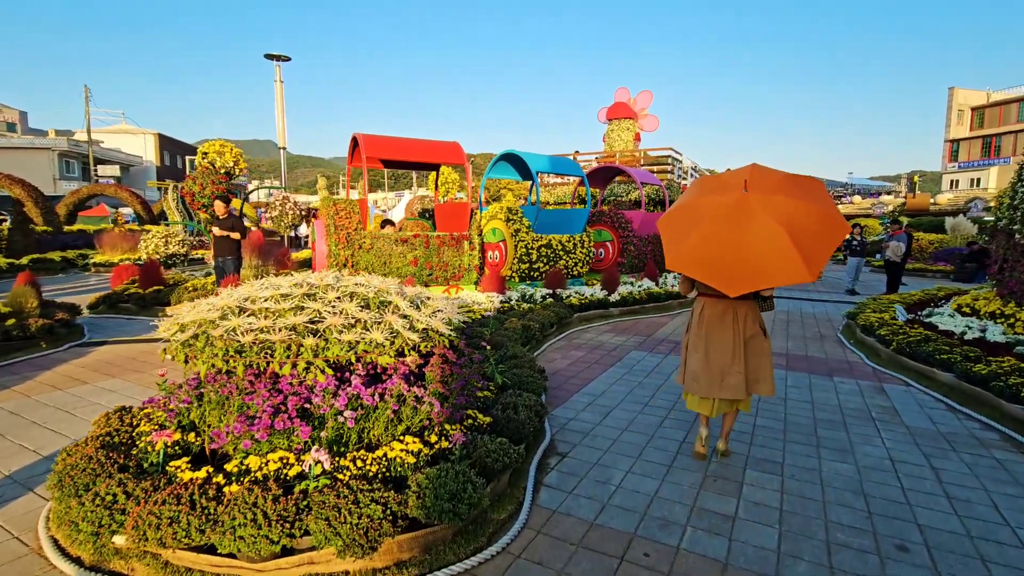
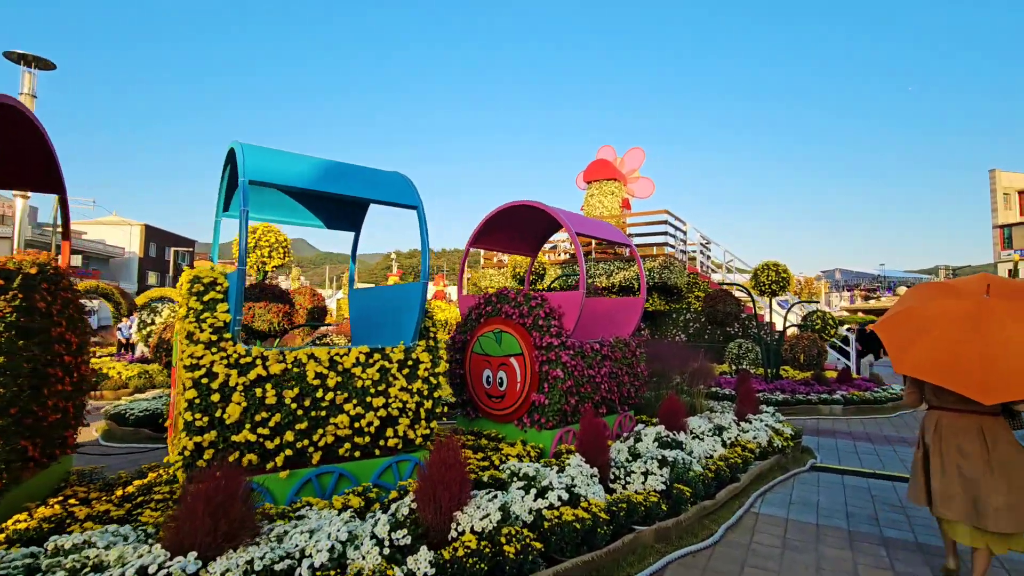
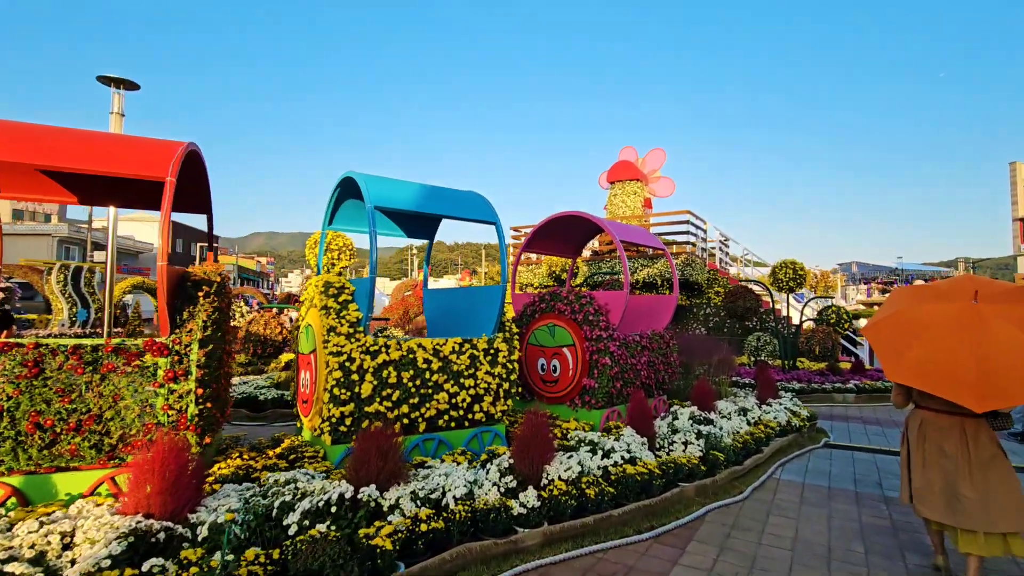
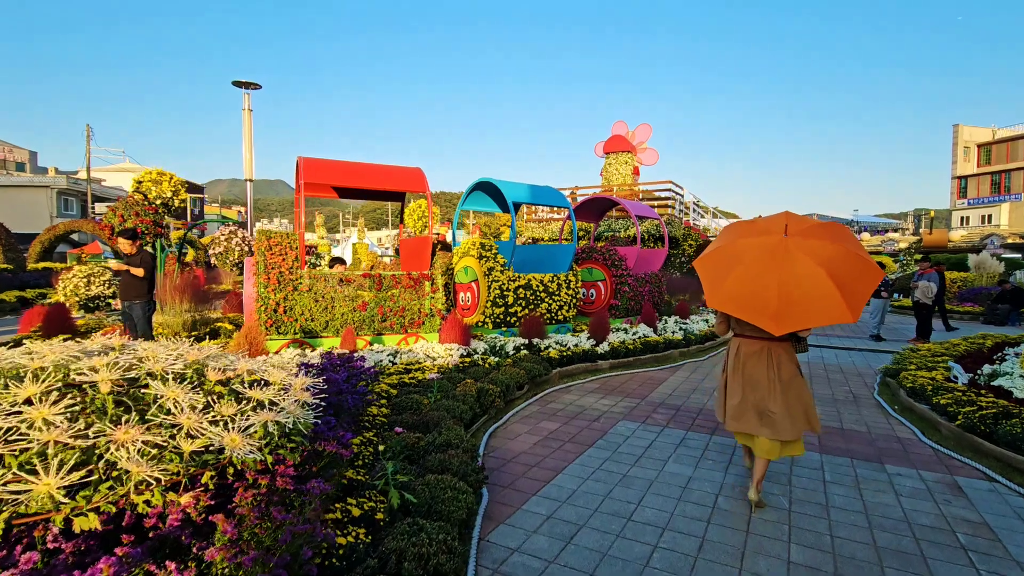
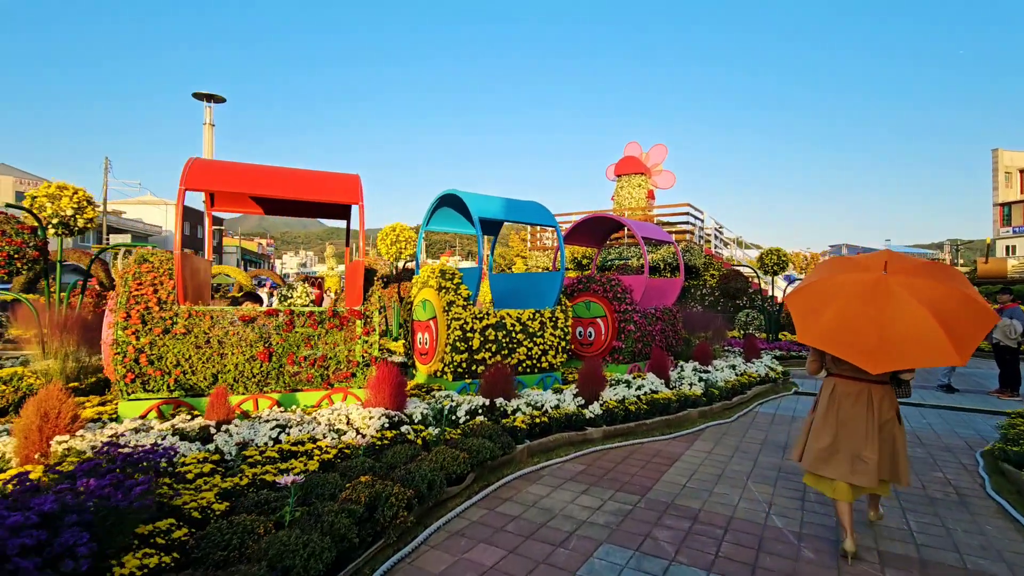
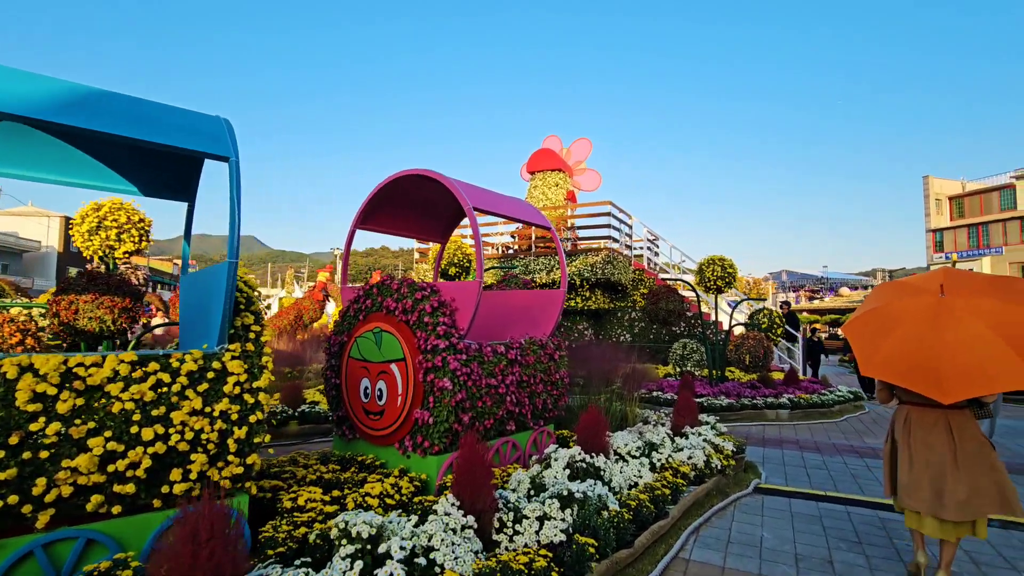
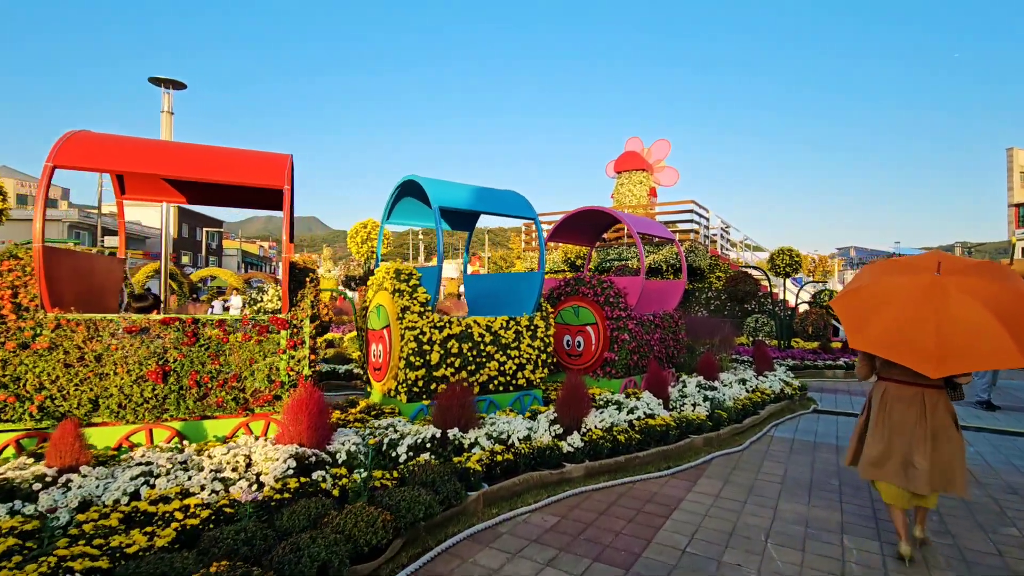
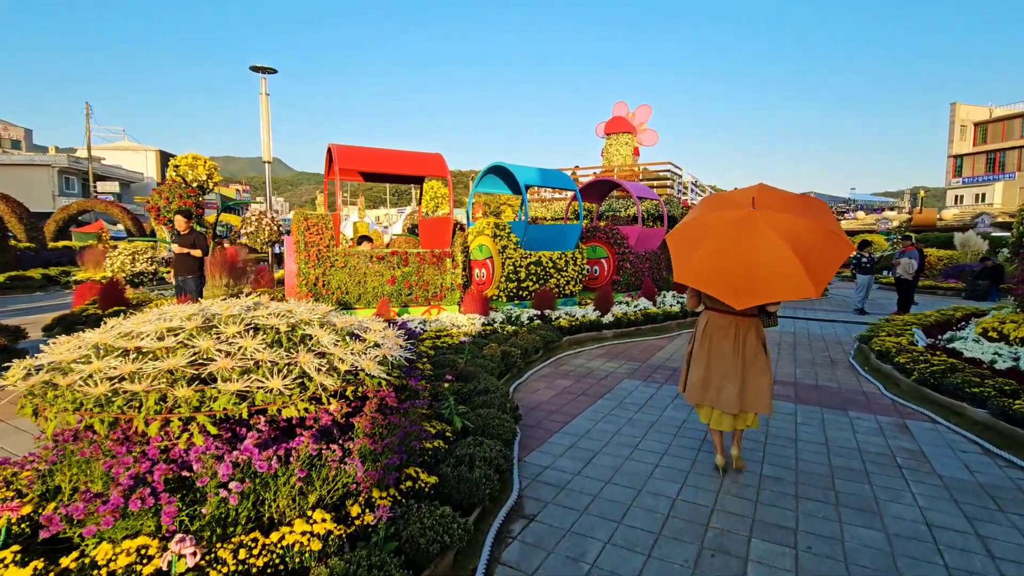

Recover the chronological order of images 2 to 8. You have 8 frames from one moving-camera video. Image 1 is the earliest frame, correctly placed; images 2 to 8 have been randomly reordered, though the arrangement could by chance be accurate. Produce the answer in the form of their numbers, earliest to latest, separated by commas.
8, 4, 5, 7, 3, 2, 6
